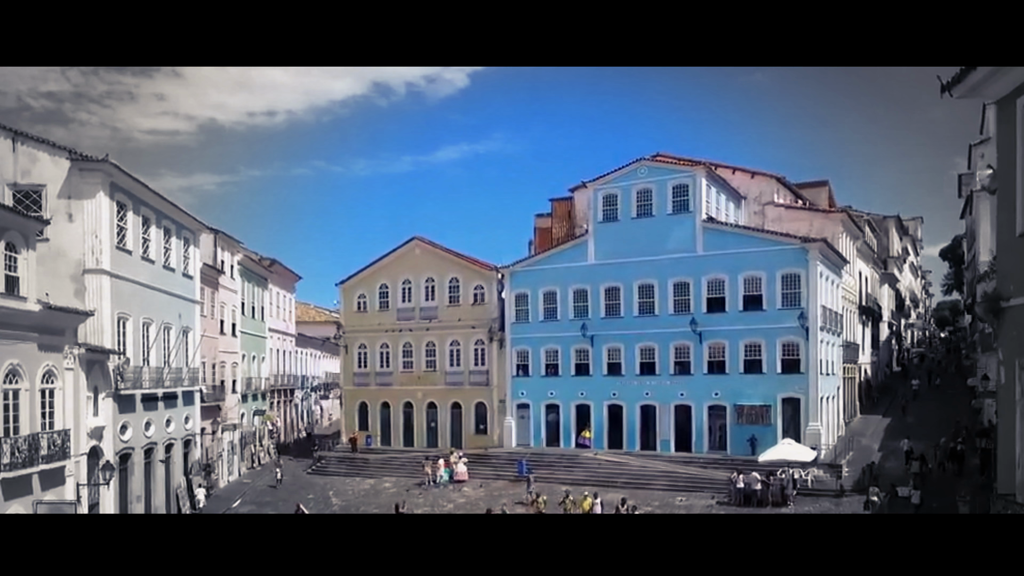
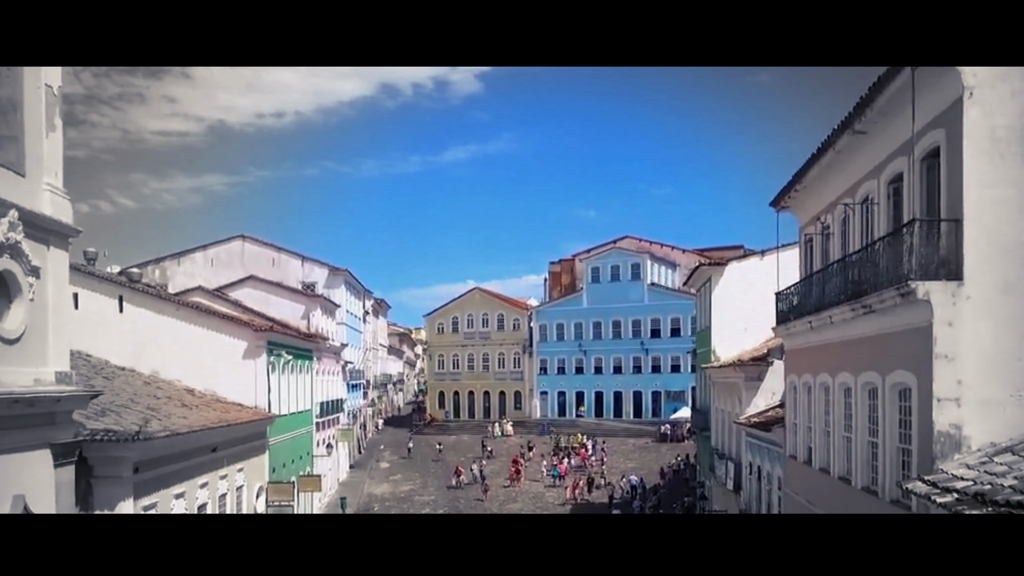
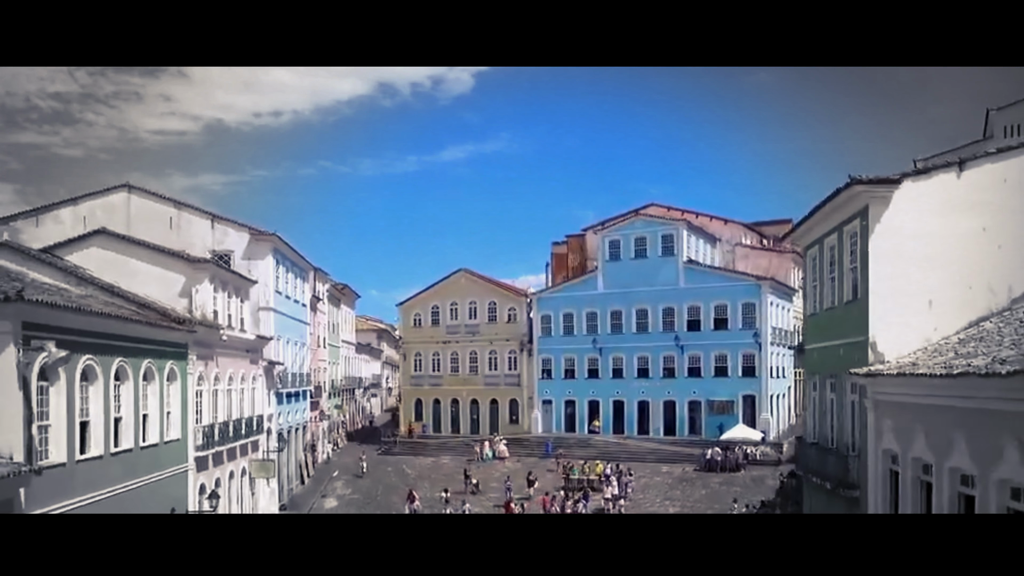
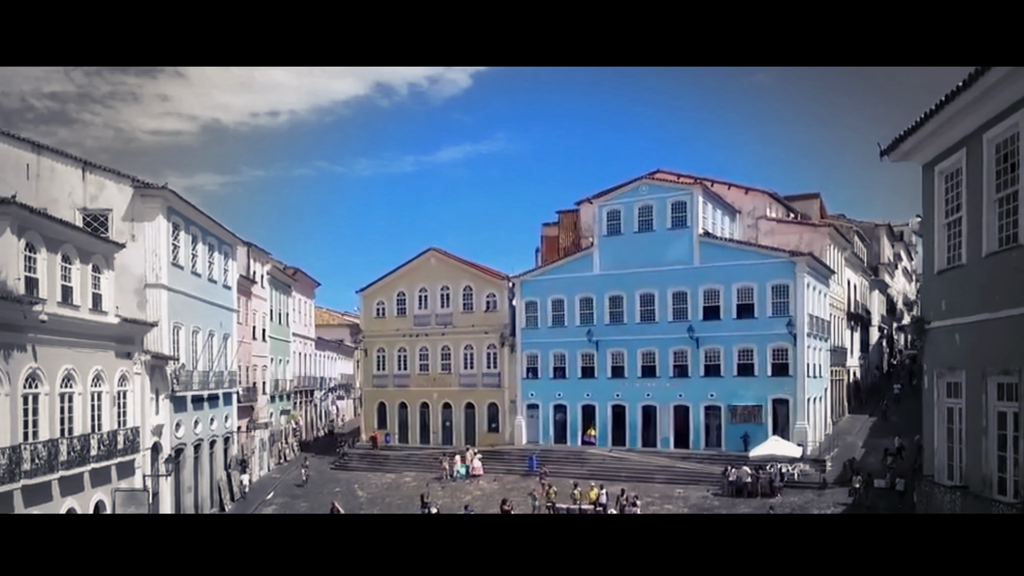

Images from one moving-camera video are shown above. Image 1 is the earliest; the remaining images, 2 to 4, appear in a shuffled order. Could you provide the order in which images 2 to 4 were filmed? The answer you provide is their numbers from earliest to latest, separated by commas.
4, 3, 2
